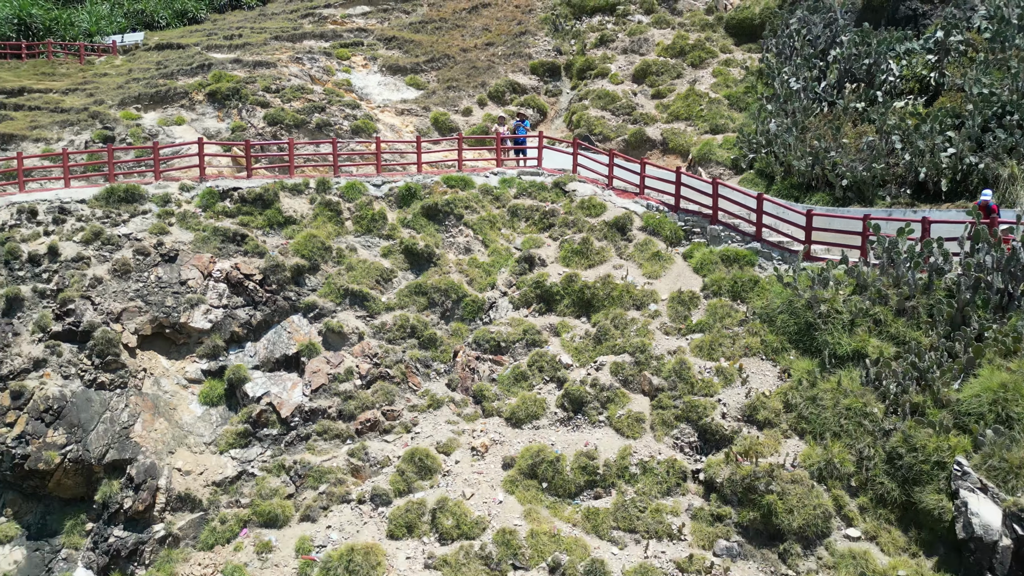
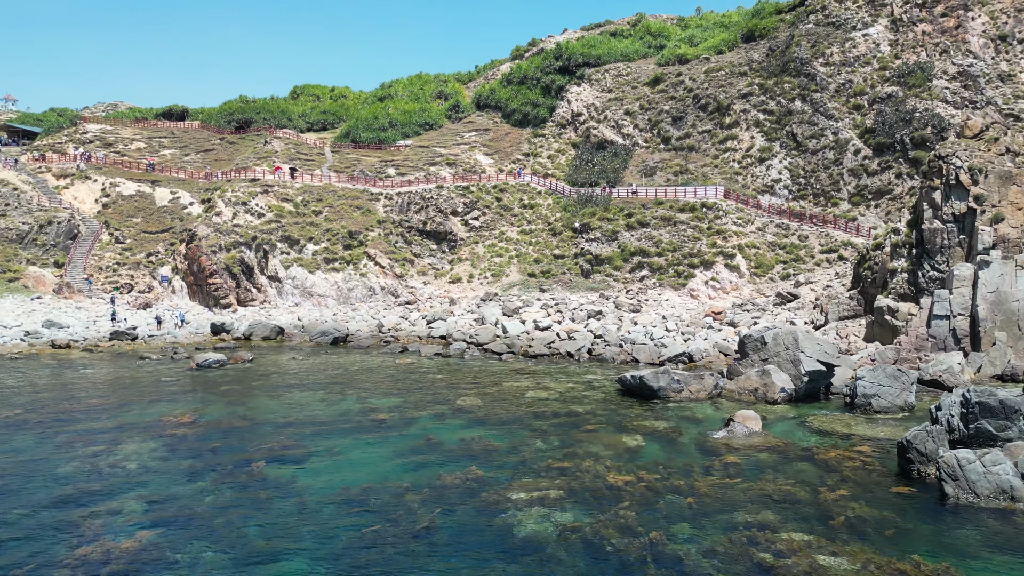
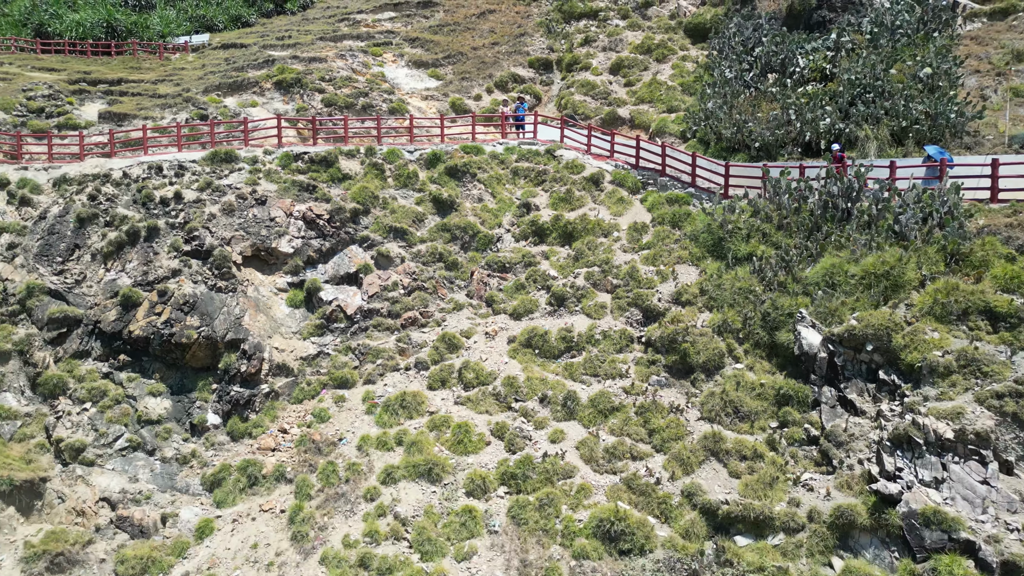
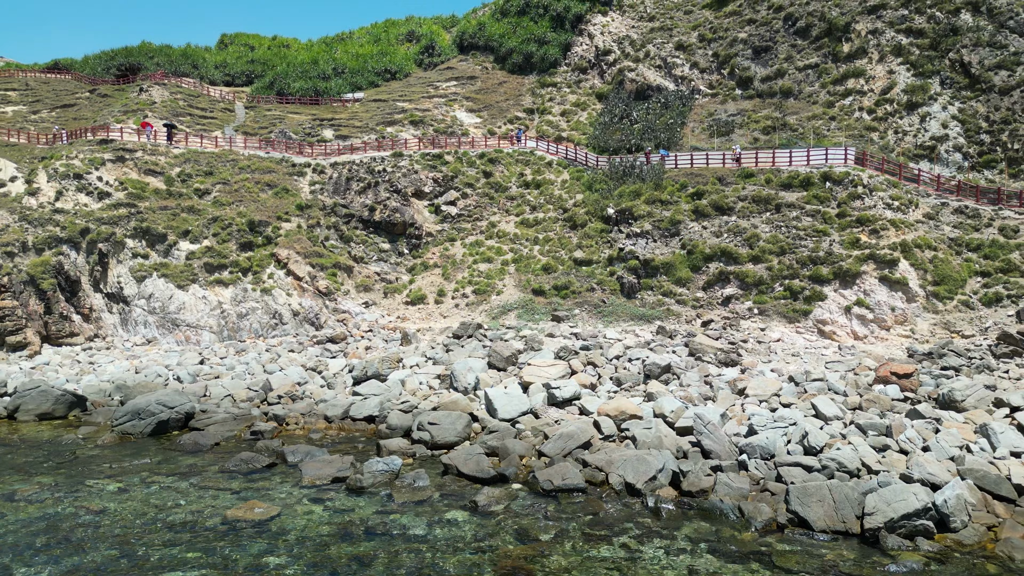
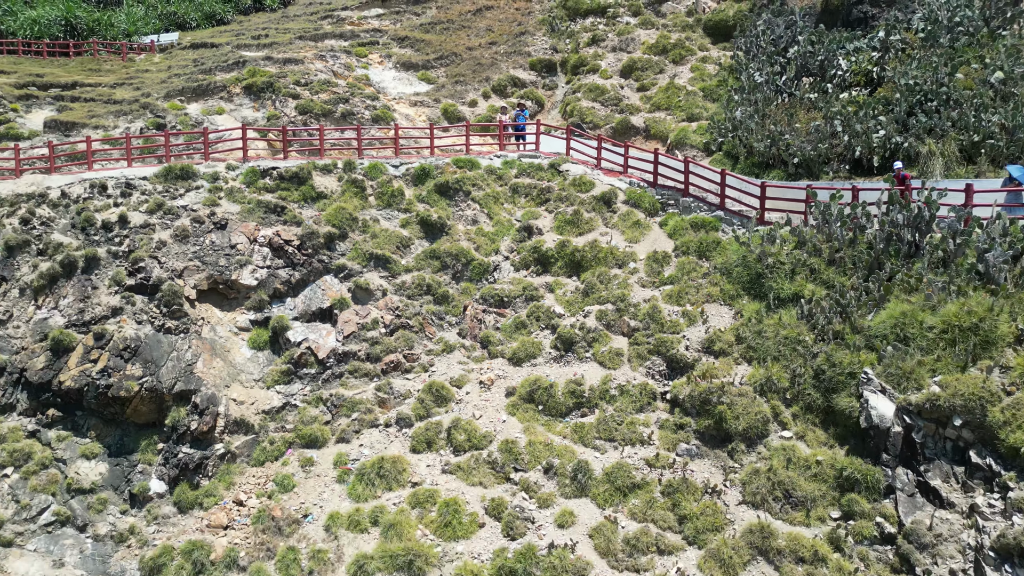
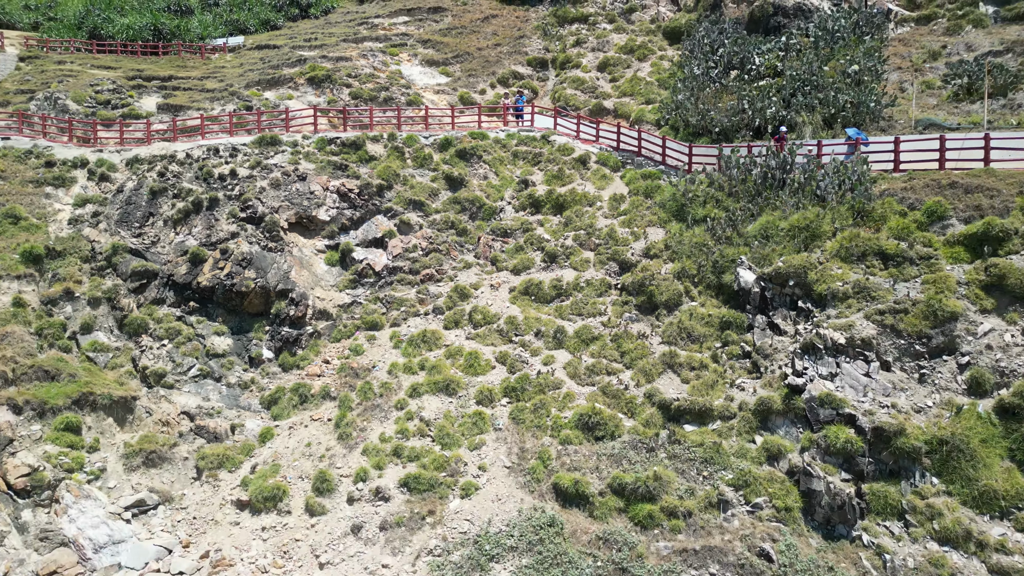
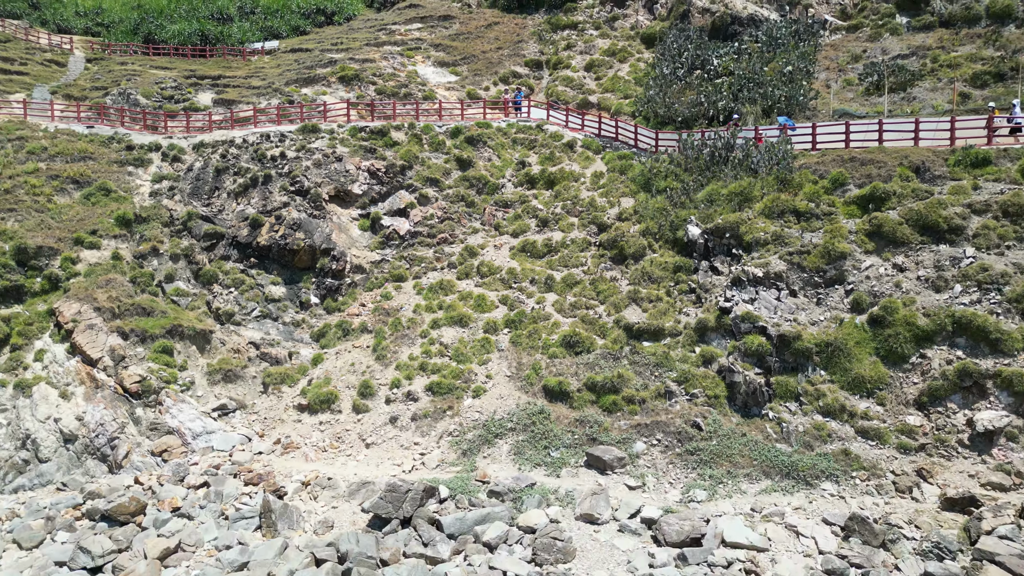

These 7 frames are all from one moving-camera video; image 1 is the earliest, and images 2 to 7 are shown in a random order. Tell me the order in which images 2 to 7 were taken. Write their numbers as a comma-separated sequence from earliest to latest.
5, 3, 6, 7, 4, 2
